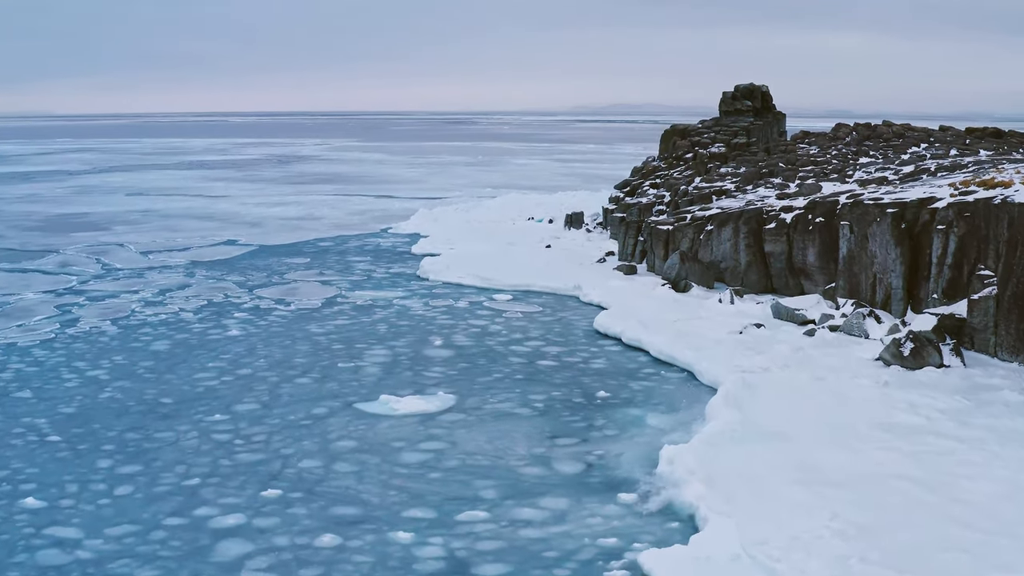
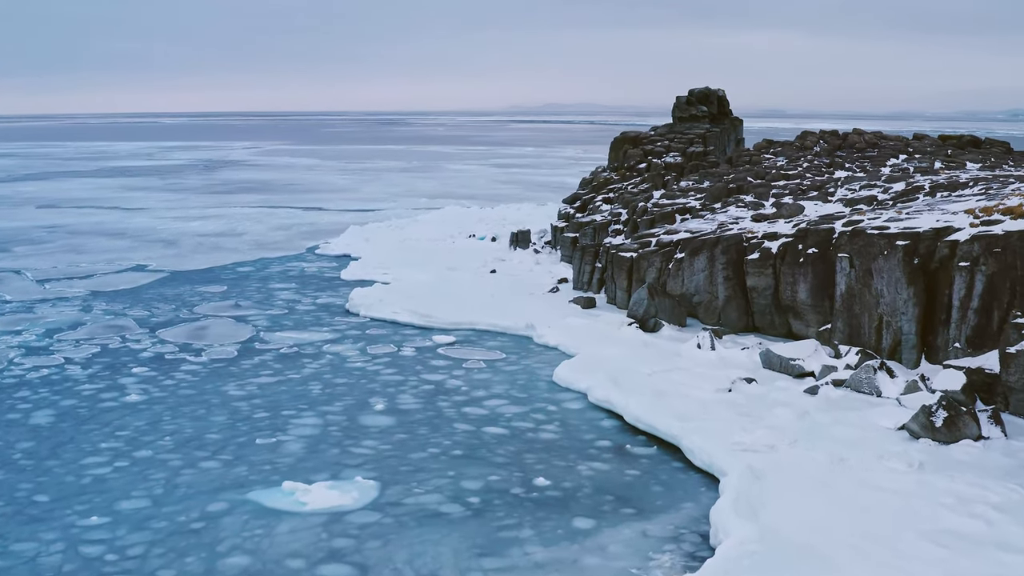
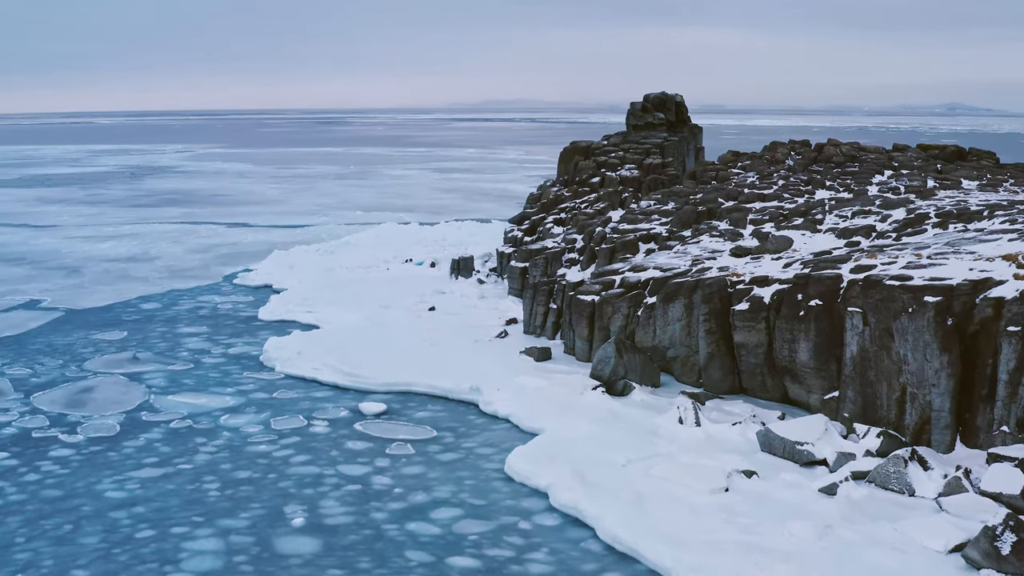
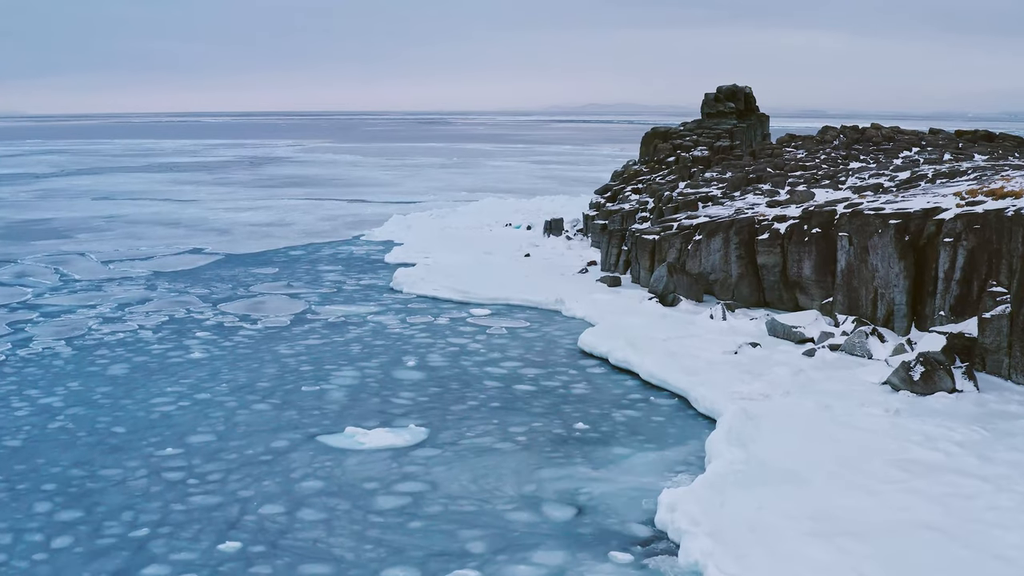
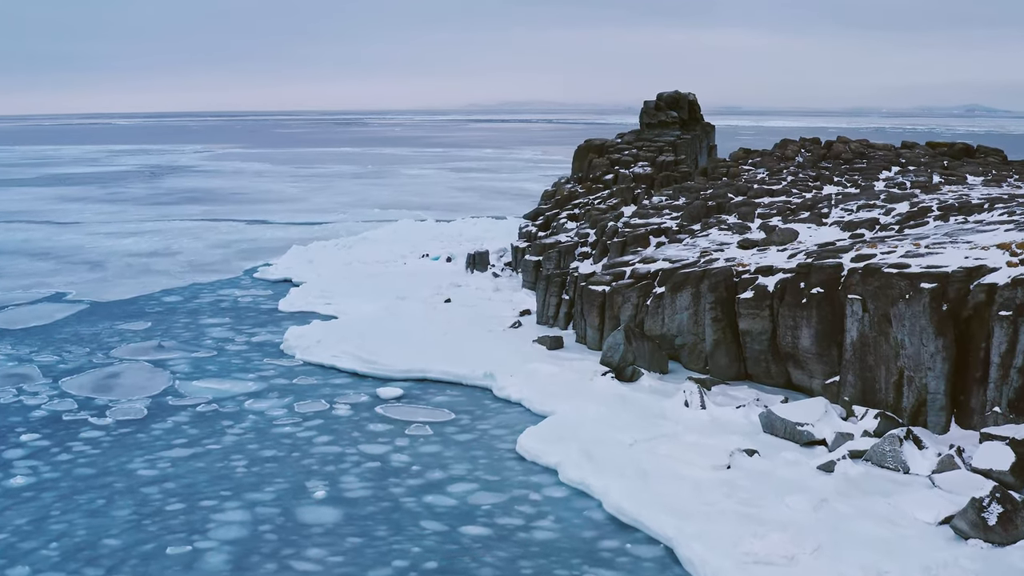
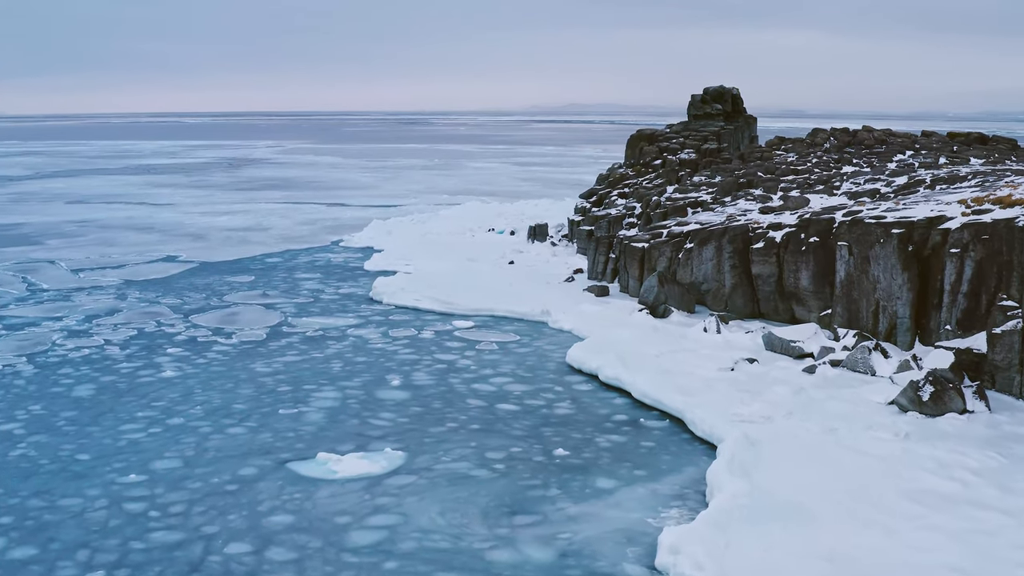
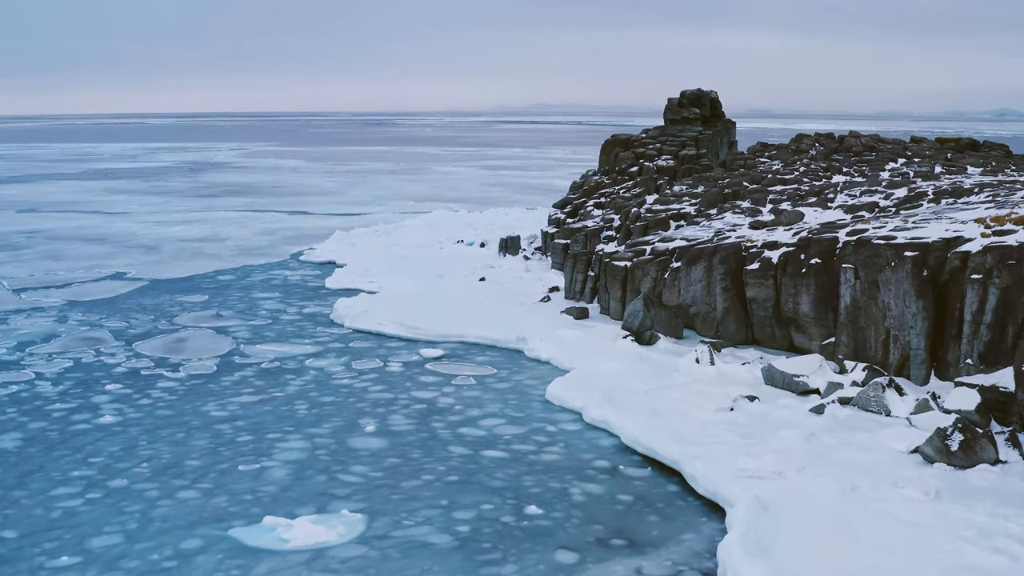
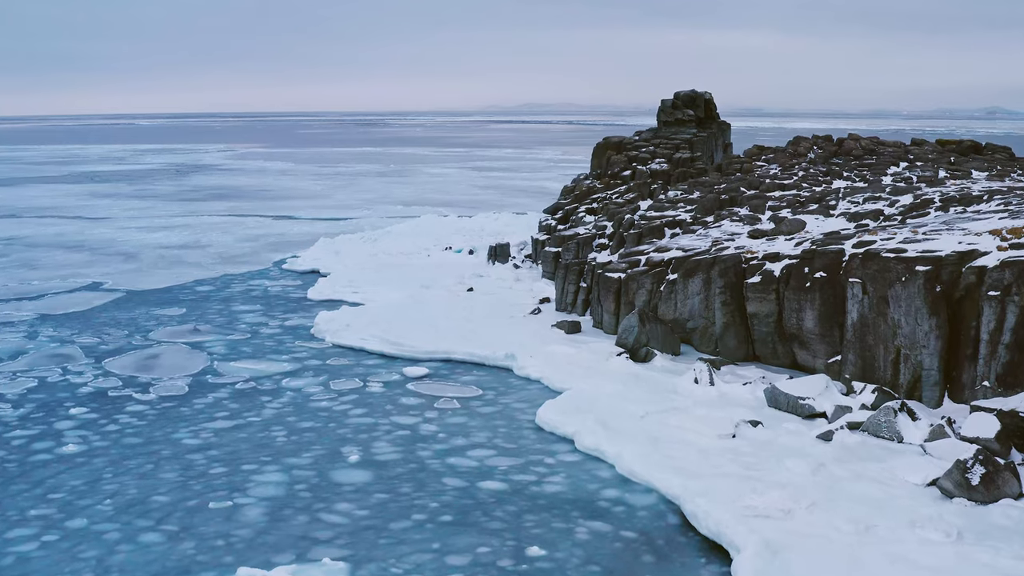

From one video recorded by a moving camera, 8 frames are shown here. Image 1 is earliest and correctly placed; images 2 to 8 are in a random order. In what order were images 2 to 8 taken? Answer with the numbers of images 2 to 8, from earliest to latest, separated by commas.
4, 6, 2, 7, 8, 5, 3
